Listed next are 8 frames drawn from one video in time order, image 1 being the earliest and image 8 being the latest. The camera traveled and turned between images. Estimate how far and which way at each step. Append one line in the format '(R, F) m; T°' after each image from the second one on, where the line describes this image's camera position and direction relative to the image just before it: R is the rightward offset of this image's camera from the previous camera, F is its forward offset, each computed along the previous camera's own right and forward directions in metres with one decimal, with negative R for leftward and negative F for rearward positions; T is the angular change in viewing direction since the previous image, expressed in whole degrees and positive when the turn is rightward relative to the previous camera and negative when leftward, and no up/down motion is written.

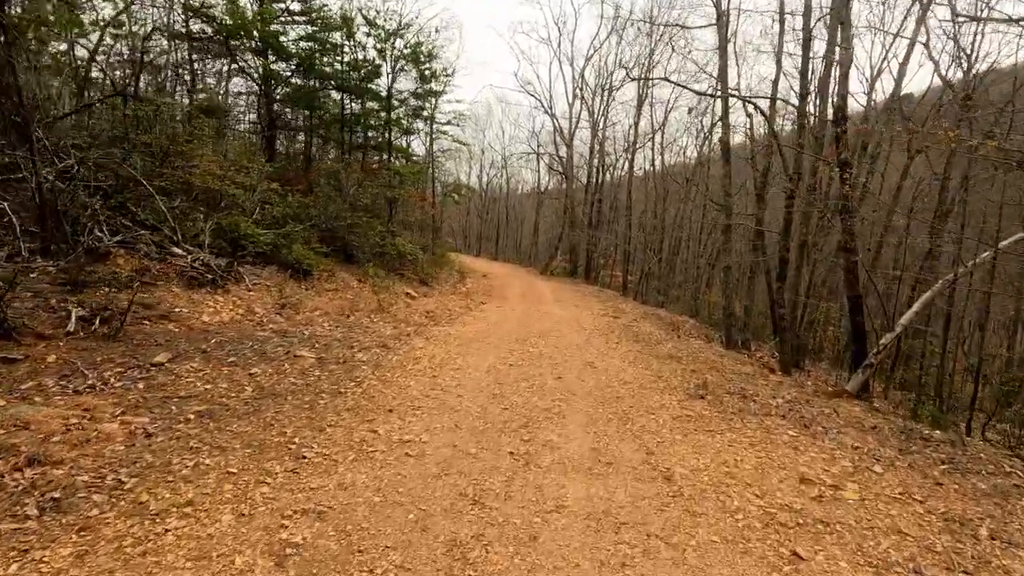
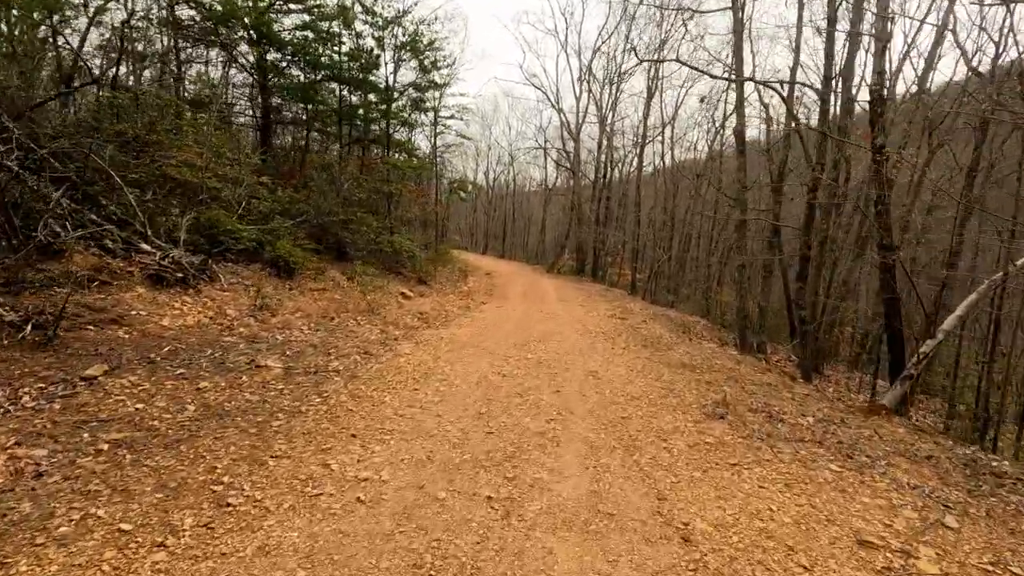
(+0.2, +0.8) m; -1°
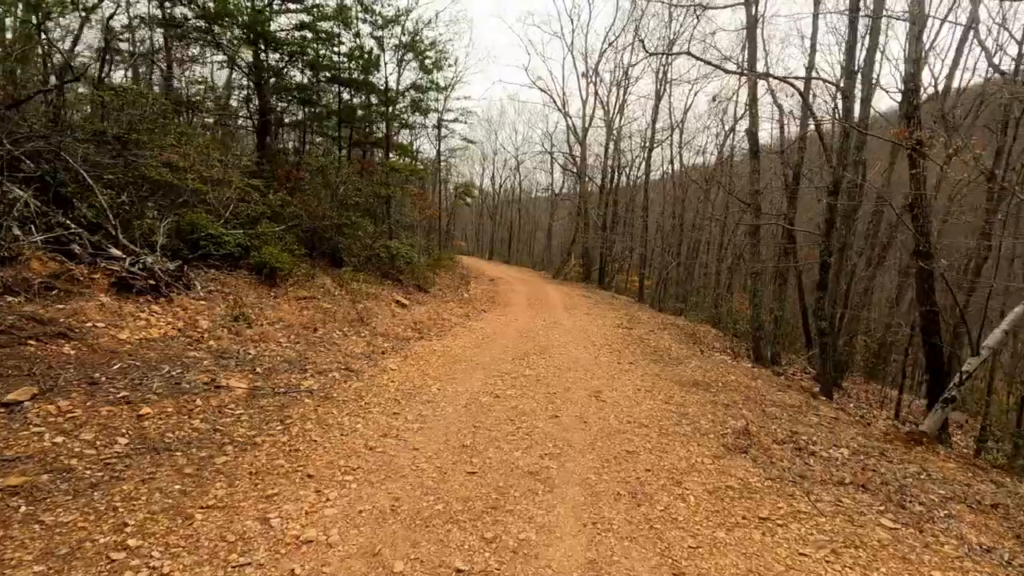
(+0.1, +0.6) m; -1°
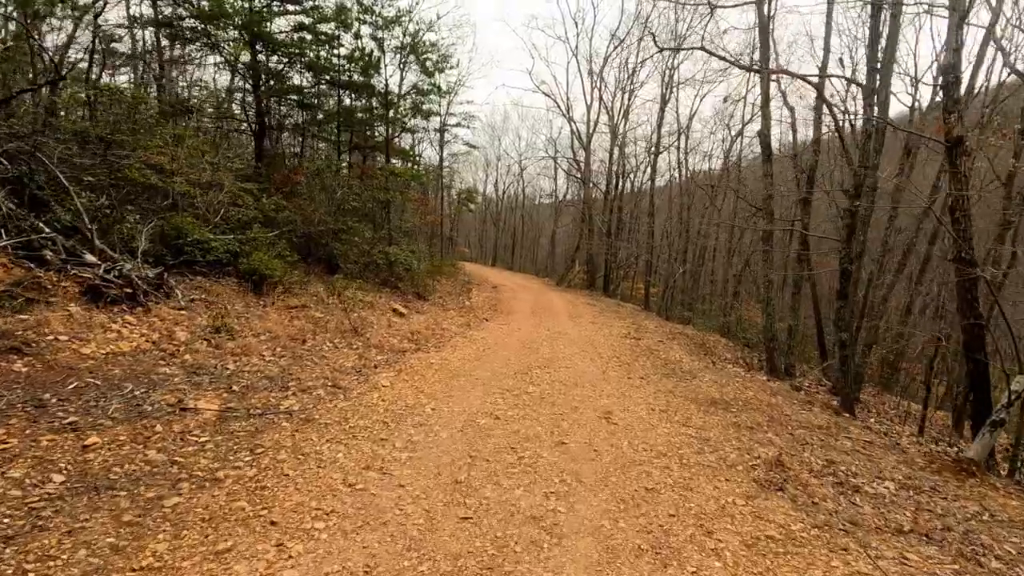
(0.0, +0.5) m; 0°
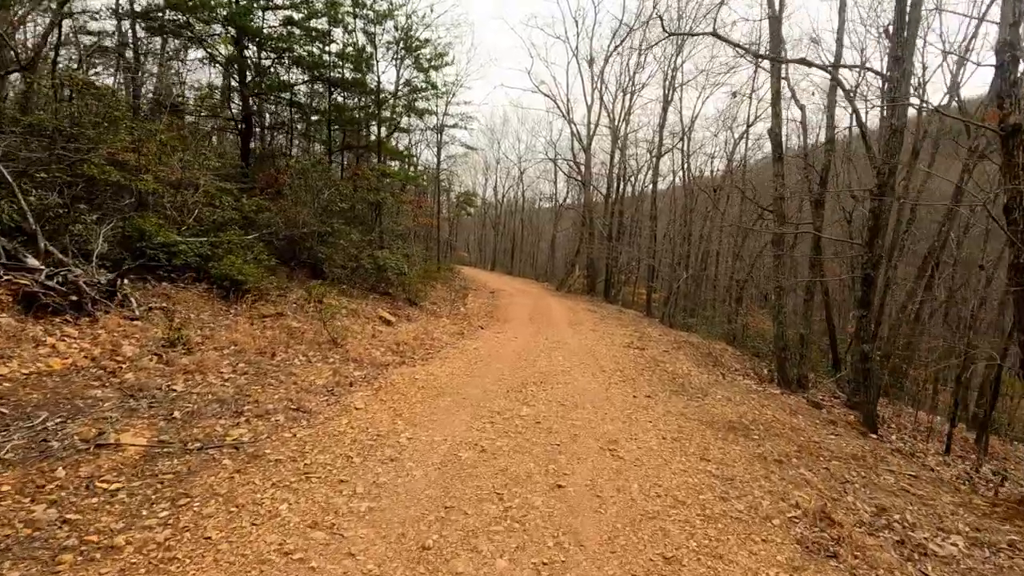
(+0.1, +0.7) m; 0°
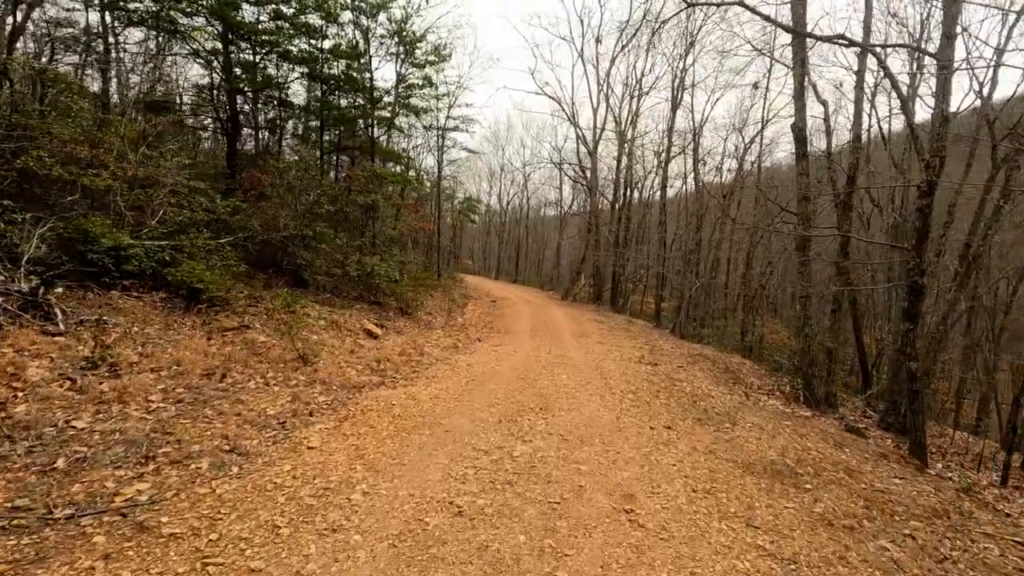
(+0.1, +1.0) m; -1°
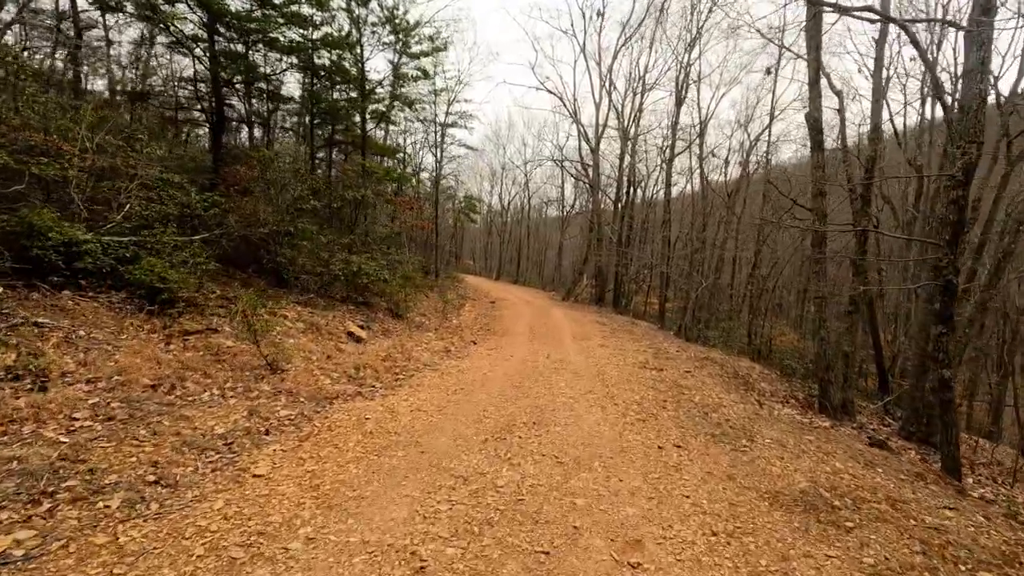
(+0.1, +0.7) m; 0°
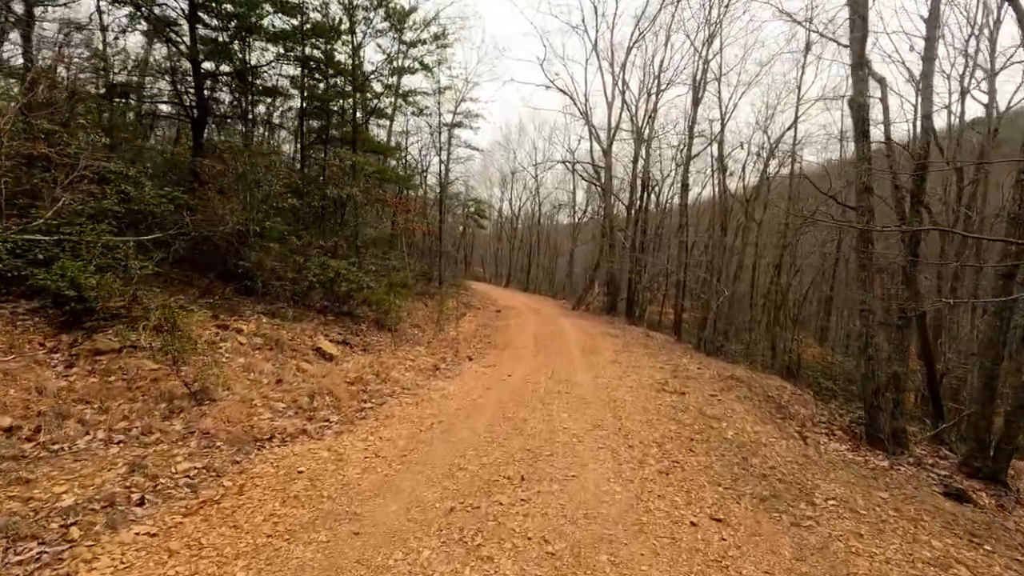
(+0.2, +1.3) m; -1°
